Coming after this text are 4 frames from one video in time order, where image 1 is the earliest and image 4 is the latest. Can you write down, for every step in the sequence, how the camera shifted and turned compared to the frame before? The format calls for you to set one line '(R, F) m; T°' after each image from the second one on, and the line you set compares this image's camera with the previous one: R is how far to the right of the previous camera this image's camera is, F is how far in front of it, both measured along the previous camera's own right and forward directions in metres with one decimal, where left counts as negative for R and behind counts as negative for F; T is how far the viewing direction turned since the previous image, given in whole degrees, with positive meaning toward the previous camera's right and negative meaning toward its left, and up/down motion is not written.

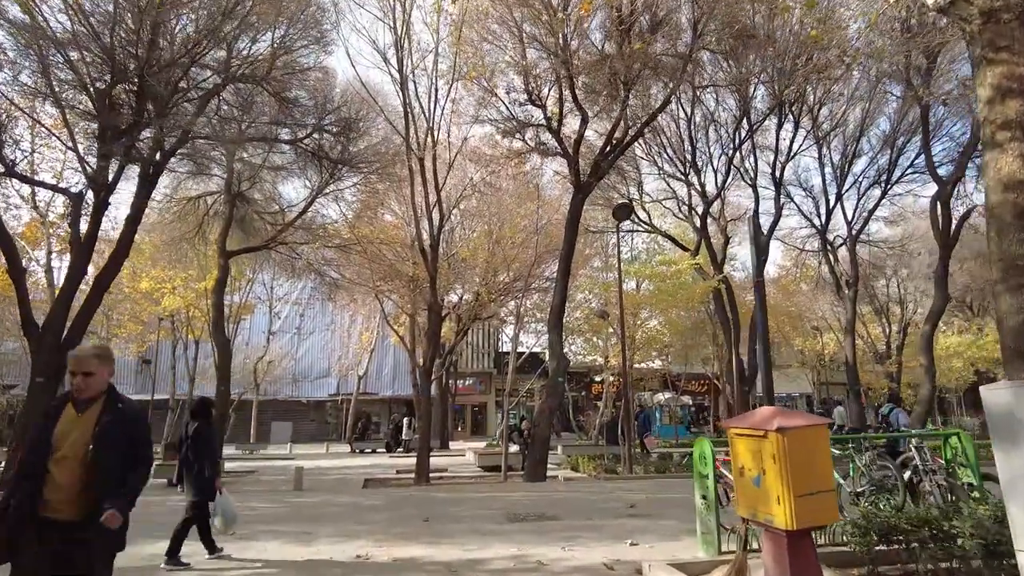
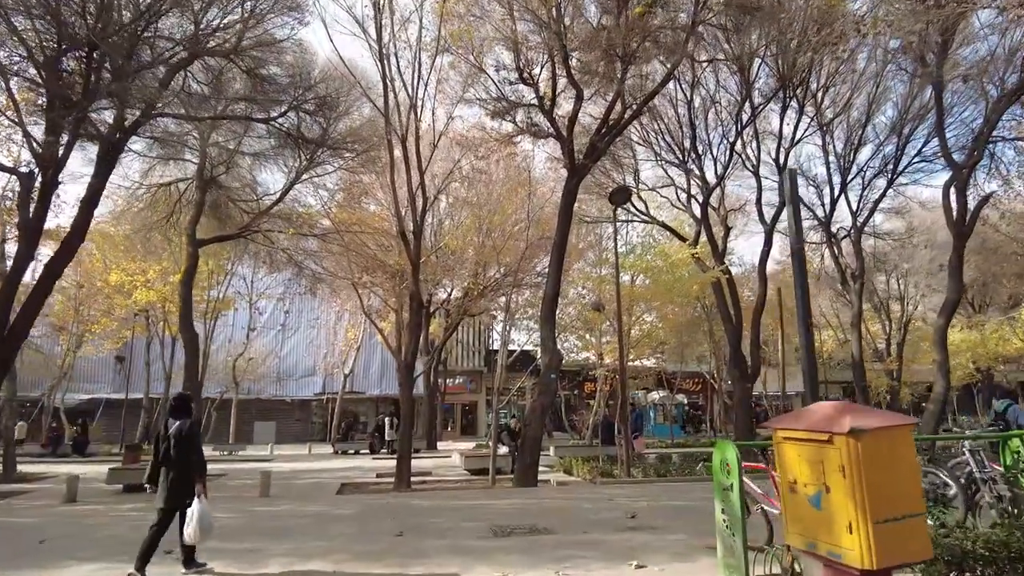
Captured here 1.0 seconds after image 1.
(+0.1, +1.0) m; +1°
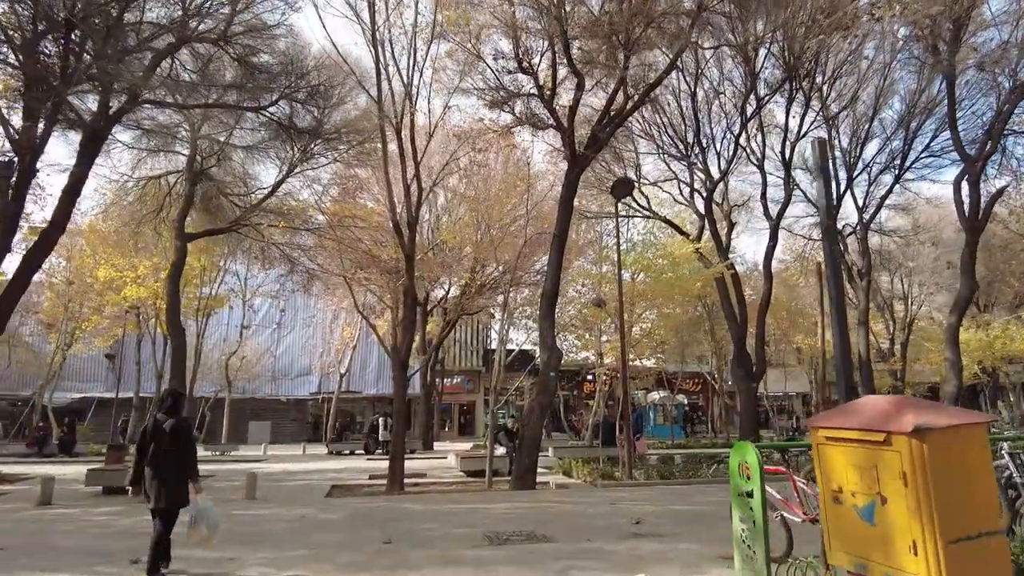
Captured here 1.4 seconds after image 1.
(0.0, +0.5) m; 0°
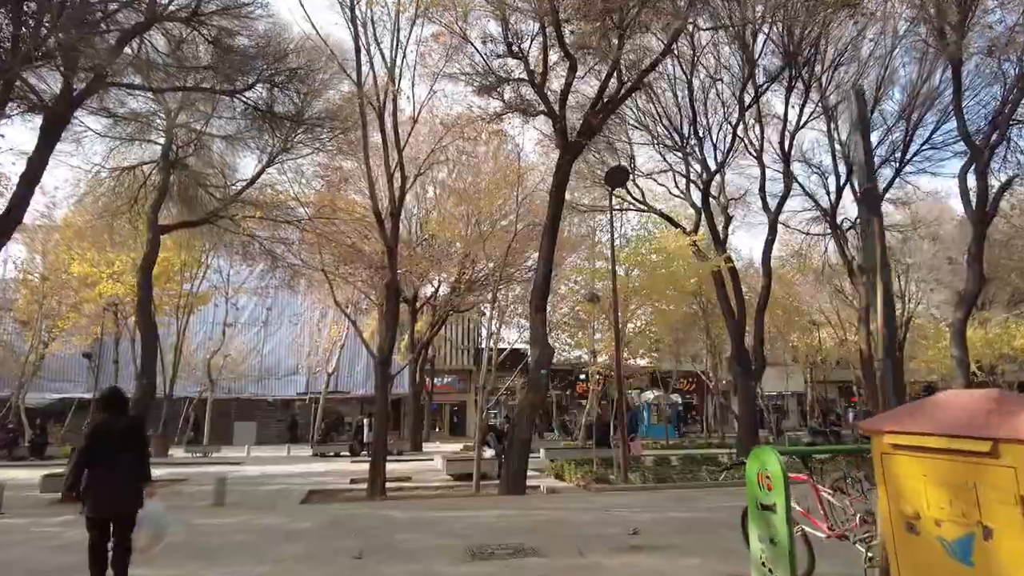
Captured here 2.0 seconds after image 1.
(+0.1, +0.7) m; +1°
